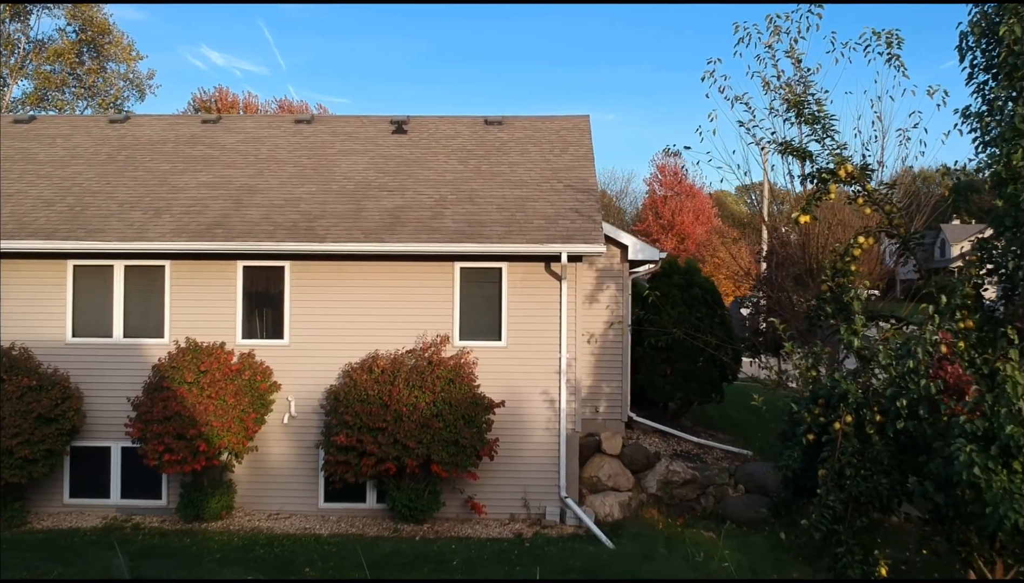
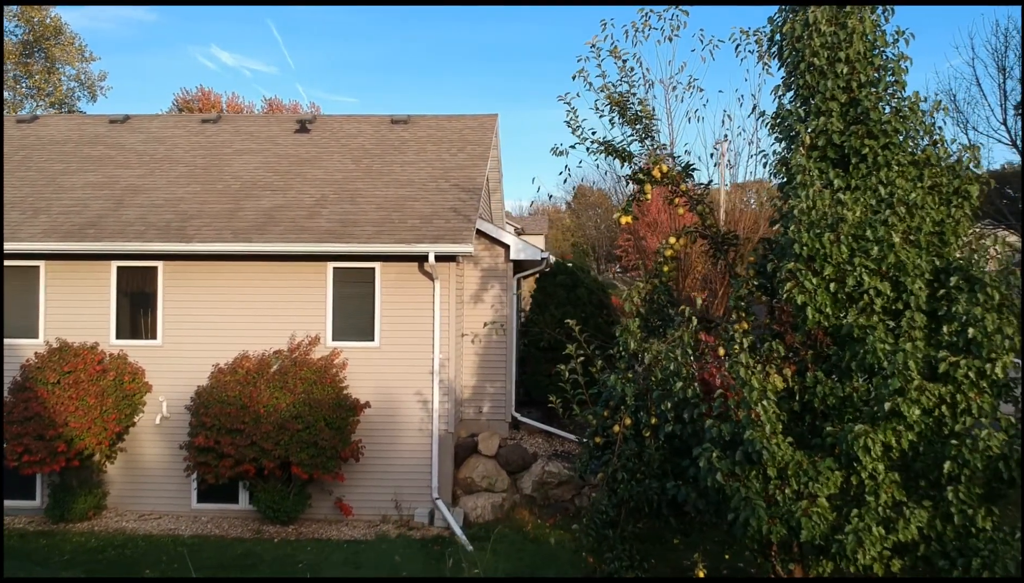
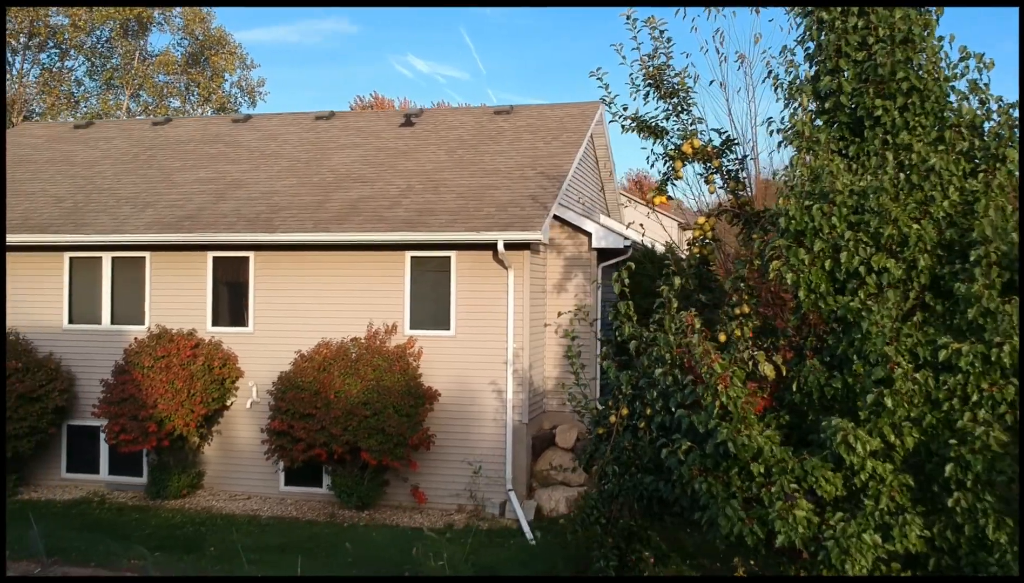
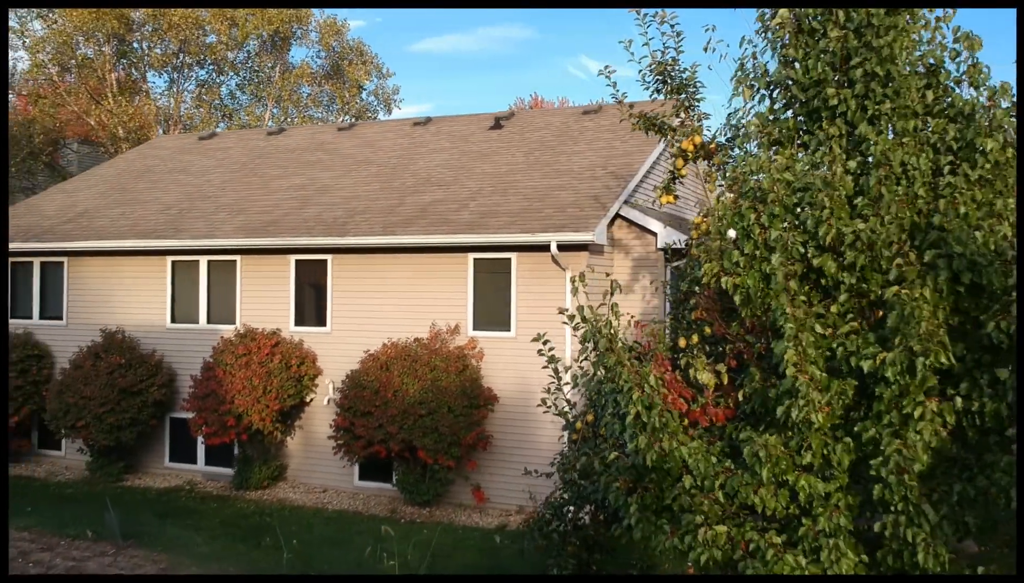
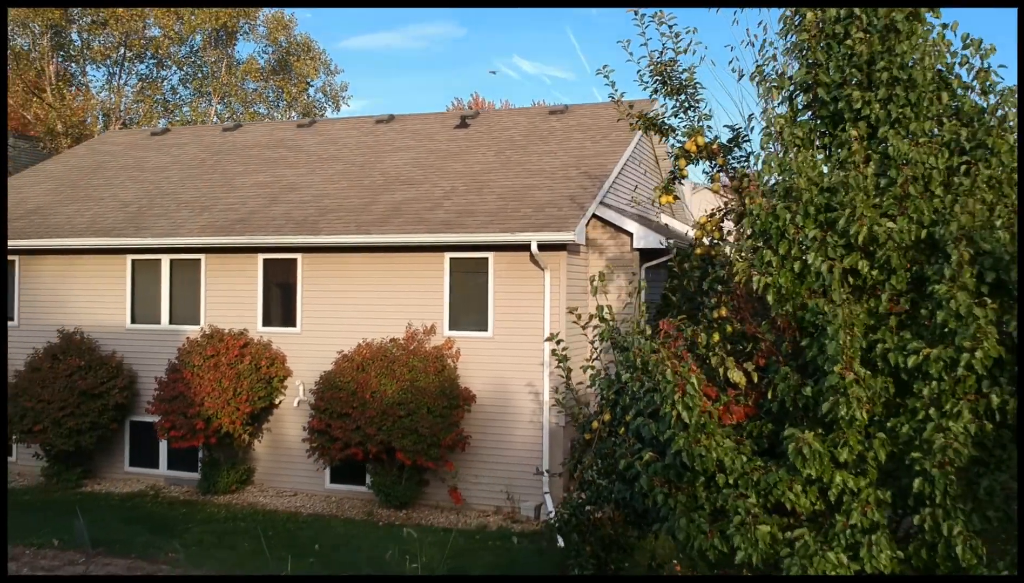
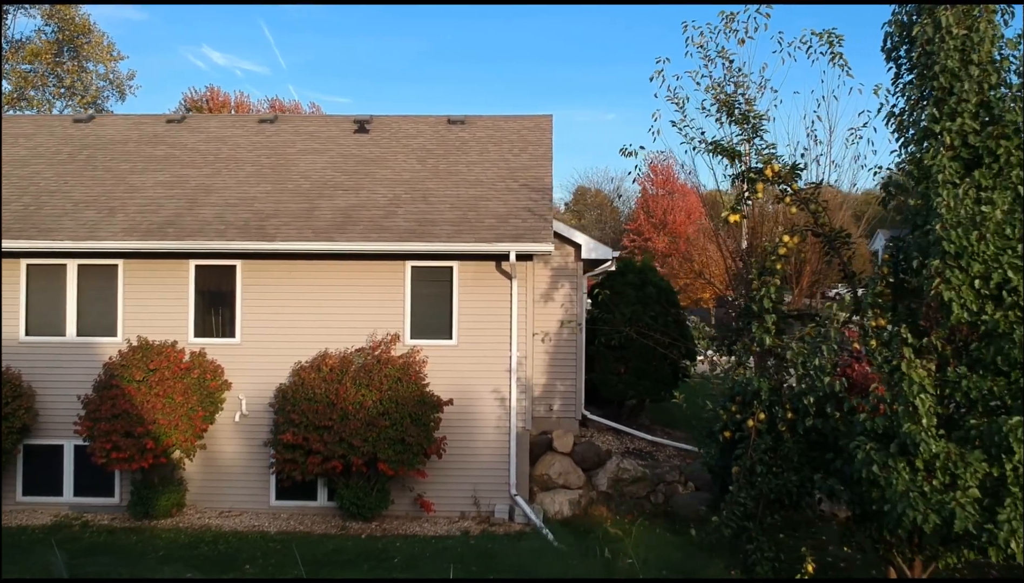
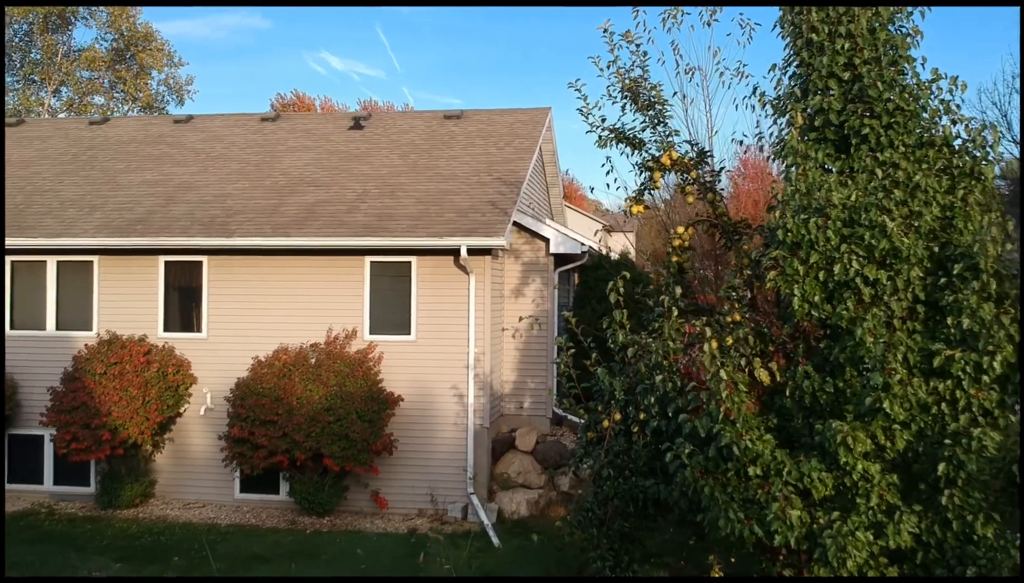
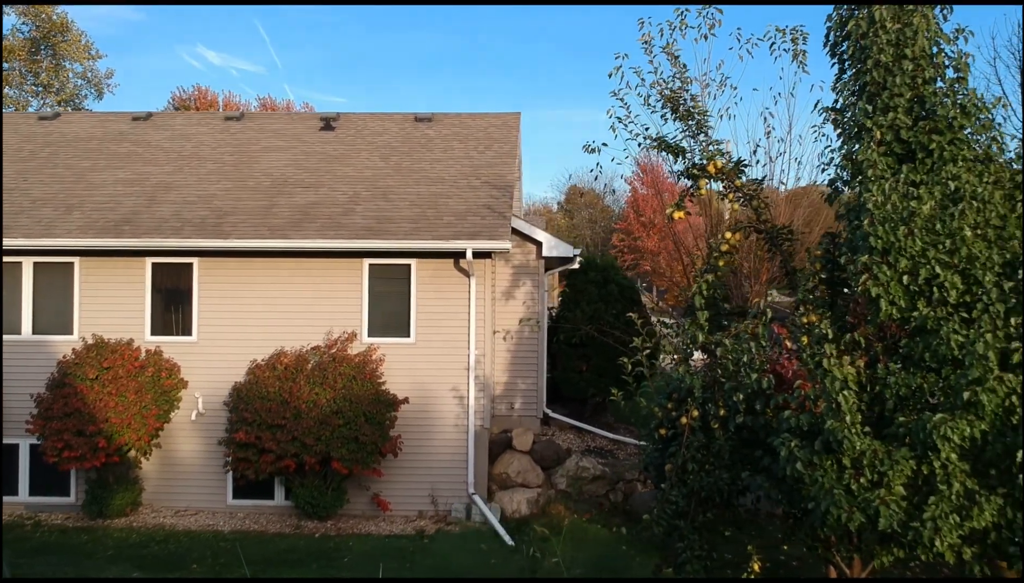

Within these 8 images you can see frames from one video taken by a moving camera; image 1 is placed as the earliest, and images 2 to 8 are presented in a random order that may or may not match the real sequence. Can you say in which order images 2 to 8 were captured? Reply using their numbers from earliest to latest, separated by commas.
6, 8, 2, 7, 3, 5, 4
